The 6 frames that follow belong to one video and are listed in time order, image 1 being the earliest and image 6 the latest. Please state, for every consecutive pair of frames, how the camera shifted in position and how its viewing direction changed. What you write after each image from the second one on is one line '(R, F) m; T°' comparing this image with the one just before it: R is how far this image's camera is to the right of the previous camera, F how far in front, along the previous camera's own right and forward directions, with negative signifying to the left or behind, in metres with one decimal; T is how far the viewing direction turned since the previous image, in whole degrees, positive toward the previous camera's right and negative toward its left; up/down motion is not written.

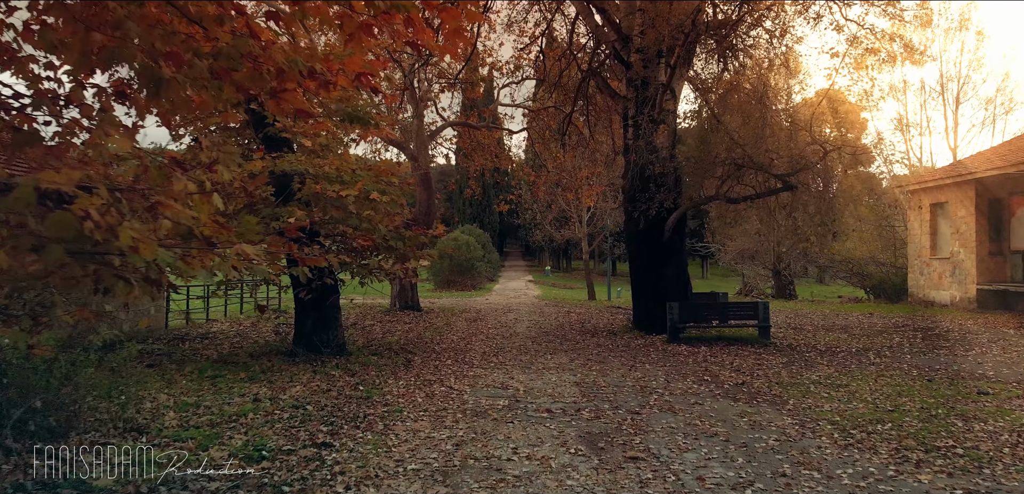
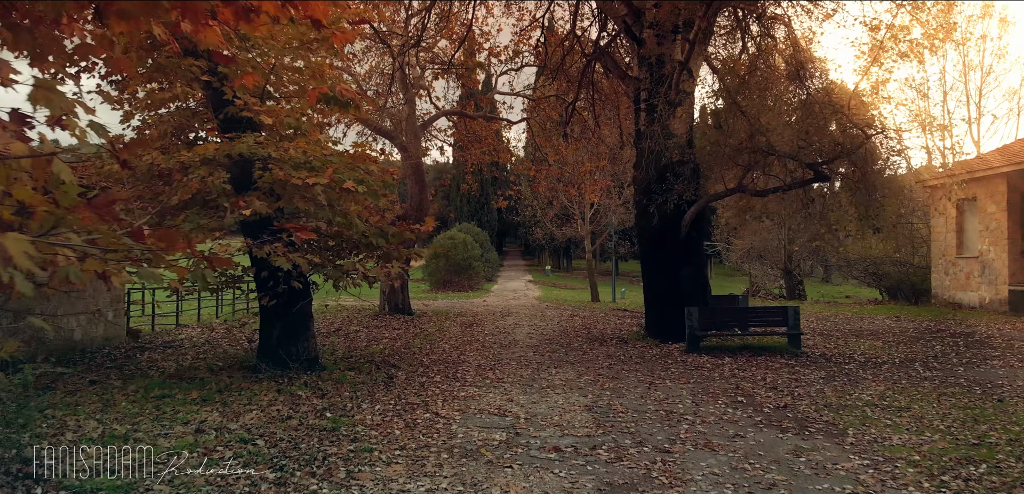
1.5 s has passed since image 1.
(0.0, +1.2) m; 0°
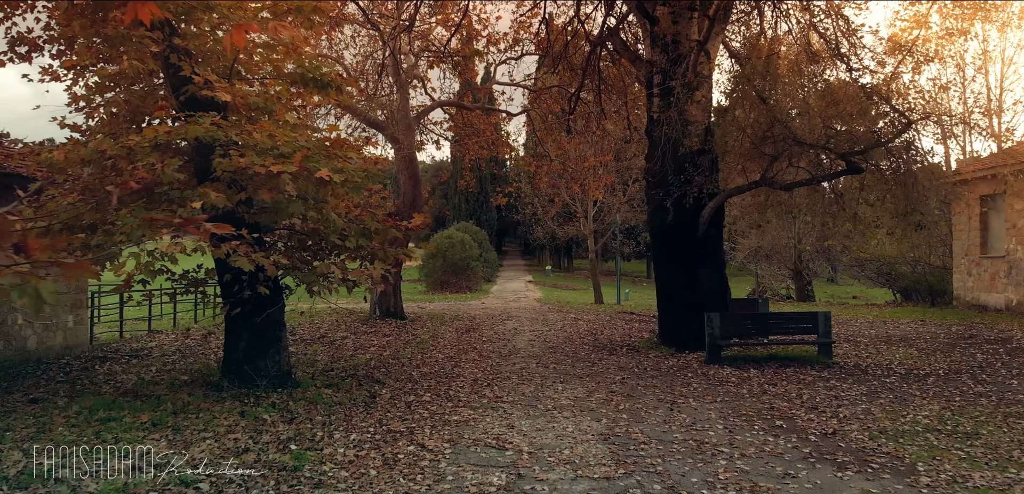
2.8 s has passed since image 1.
(0.0, +1.0) m; 0°
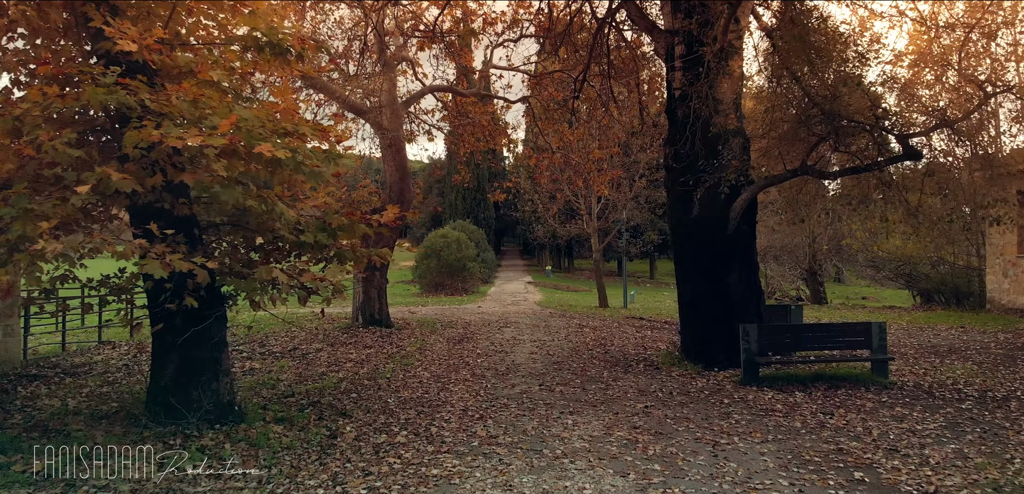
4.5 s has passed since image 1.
(0.0, +1.4) m; 0°
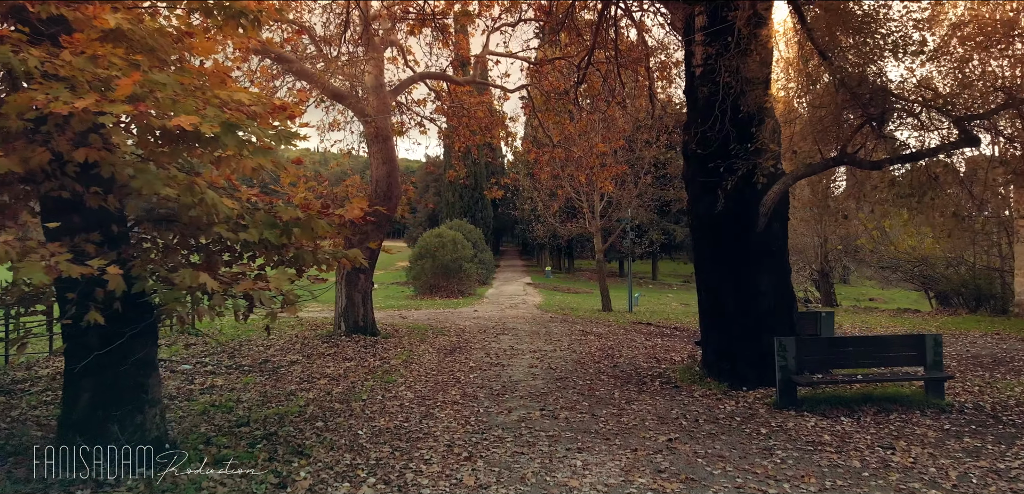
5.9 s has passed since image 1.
(0.0, +1.0) m; 0°
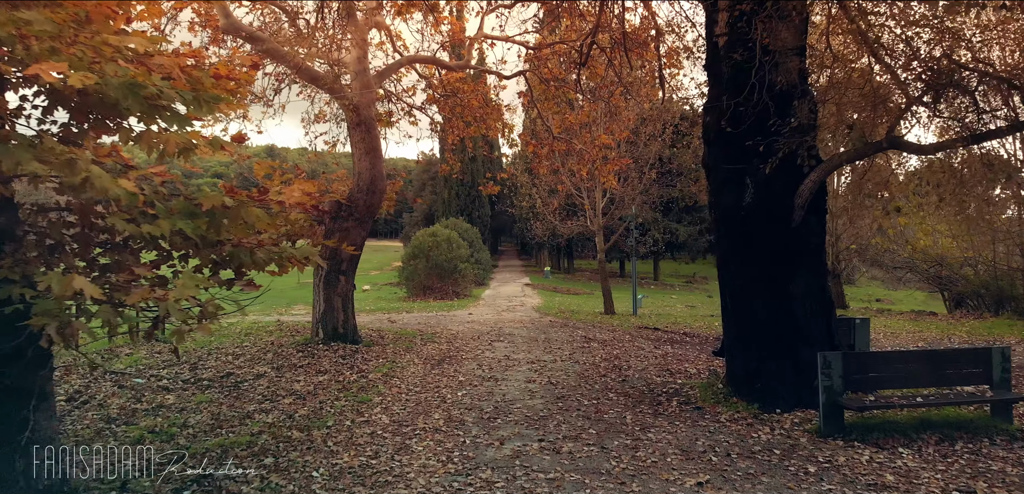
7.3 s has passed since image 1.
(+0.1, +1.0) m; 0°
